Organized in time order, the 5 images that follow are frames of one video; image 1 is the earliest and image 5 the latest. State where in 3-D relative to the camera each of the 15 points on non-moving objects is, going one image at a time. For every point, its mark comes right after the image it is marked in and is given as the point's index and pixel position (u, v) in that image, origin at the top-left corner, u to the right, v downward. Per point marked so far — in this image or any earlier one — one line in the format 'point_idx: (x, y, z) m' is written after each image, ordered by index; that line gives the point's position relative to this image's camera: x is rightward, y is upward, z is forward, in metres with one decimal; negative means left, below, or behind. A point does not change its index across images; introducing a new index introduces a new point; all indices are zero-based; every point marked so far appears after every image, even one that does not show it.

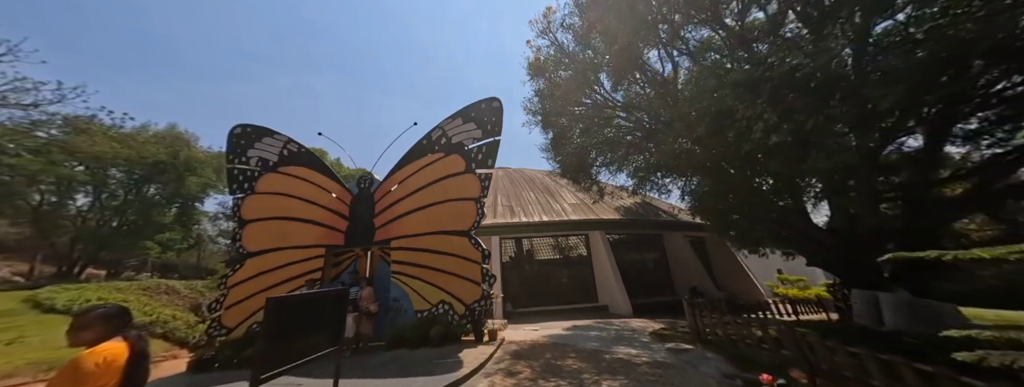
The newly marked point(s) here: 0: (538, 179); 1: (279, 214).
0: (+1.4, +0.7, +15.2) m
1: (-4.2, -0.4, +5.5) m
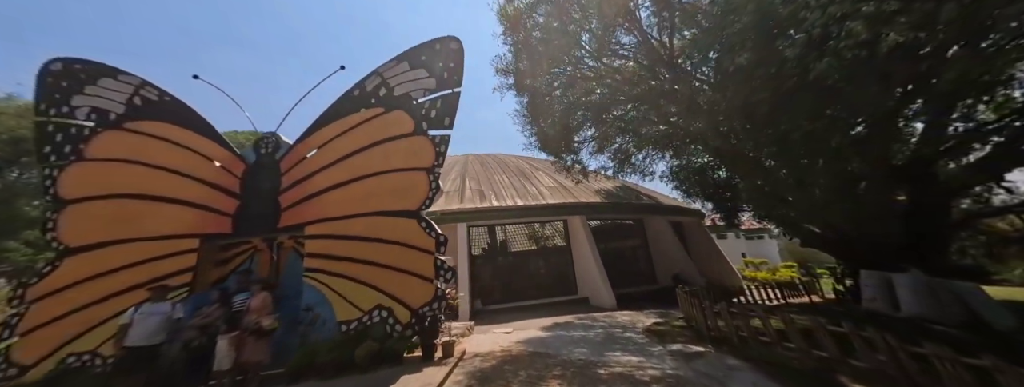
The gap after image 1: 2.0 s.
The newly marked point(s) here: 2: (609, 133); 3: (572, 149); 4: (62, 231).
0: (-0.1, +1.4, +13.9) m
1: (-4.7, 0.0, +3.7) m
2: (+2.7, +1.6, +9.3) m
3: (+1.7, +1.5, +9.1) m
4: (-5.1, -0.4, +3.5) m
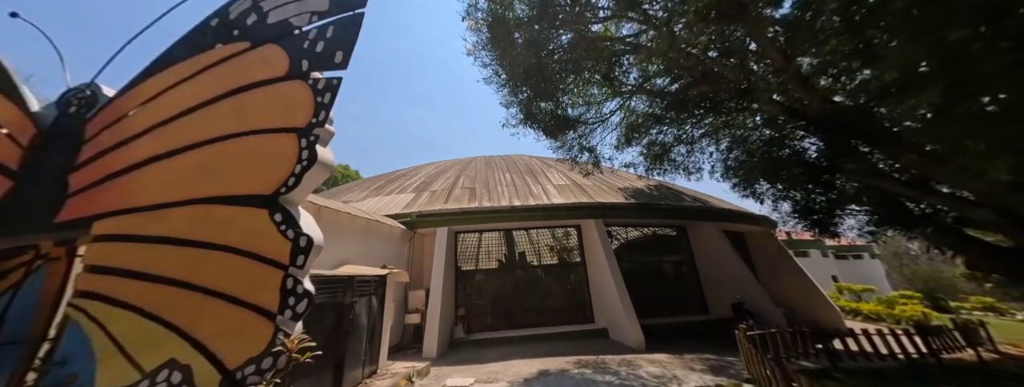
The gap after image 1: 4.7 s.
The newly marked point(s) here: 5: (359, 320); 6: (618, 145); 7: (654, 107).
0: (+0.4, +1.3, +12.1) m
1: (-5.4, +0.2, +2.5) m
2: (+2.6, +1.7, +7.2) m
3: (+1.5, +1.5, +7.1) m
4: (-5.9, -0.2, +2.3) m
5: (-2.0, -1.6, +3.9) m
6: (+2.6, +1.3, +7.7) m
7: (+3.1, +2.0, +6.9) m
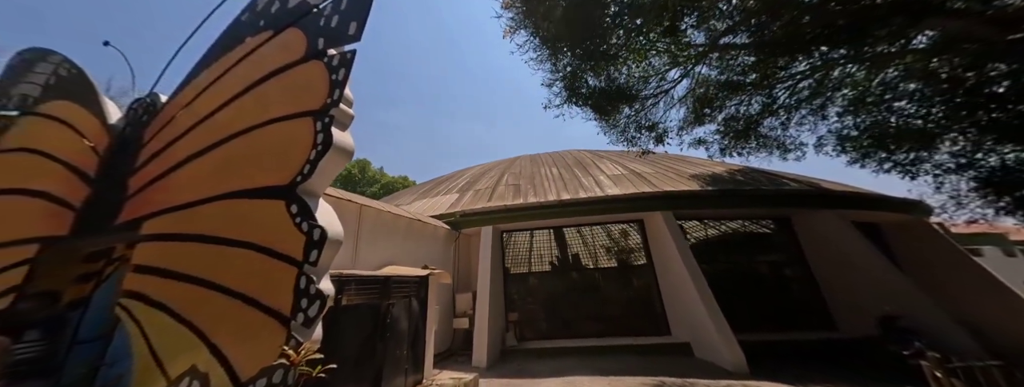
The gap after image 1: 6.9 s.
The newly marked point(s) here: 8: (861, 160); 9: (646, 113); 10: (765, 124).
0: (+2.3, +1.4, +11.2) m
1: (-5.0, +0.1, +2.9) m
2: (+3.6, +1.9, +6.0) m
3: (+2.6, +1.7, +6.1) m
4: (-5.5, -0.3, +2.8) m
5: (-1.3, -1.5, +3.6) m
6: (+3.7, +1.5, +6.5) m
7: (+4.1, +2.3, +5.7) m
8: (+6.2, +0.6, +5.5) m
9: (+2.8, +1.5, +6.3) m
10: (+5.0, +1.4, +6.1) m
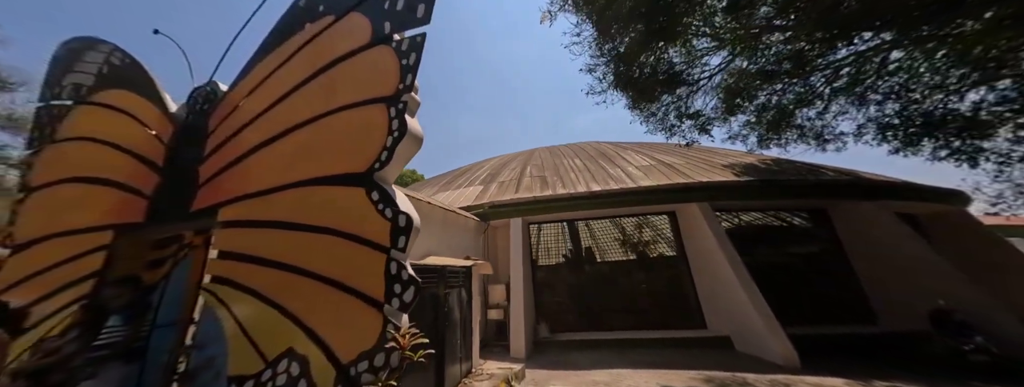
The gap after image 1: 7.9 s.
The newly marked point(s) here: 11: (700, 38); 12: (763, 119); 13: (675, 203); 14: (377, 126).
0: (+3.1, +1.7, +11.1) m
1: (-4.4, +0.3, +3.0) m
2: (+4.3, +2.1, +5.9) m
3: (+3.2, +1.9, +6.0) m
4: (-4.9, -0.2, +2.8) m
5: (-0.7, -1.4, +3.6) m
6: (+4.3, +1.7, +6.4) m
7: (+4.7, +2.4, +5.5) m
8: (+6.9, +0.7, +5.4) m
9: (+3.5, +1.7, +6.2) m
10: (+5.7, +1.6, +5.9) m
11: (+3.4, +2.8, +5.7) m
12: (+5.1, +1.5, +6.2) m
13: (+3.6, -0.2, +6.6) m
14: (-1.0, +0.5, +2.3) m
